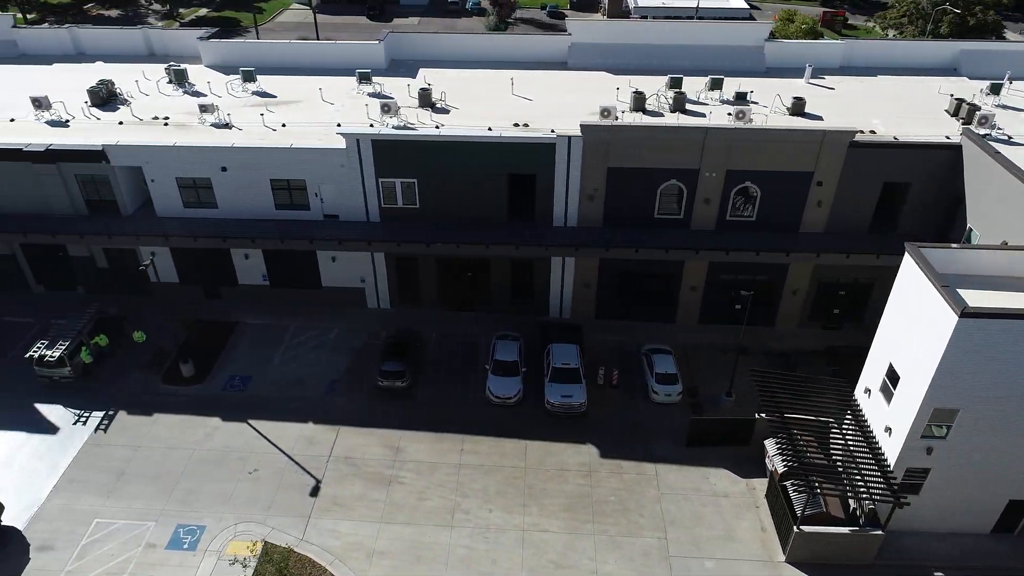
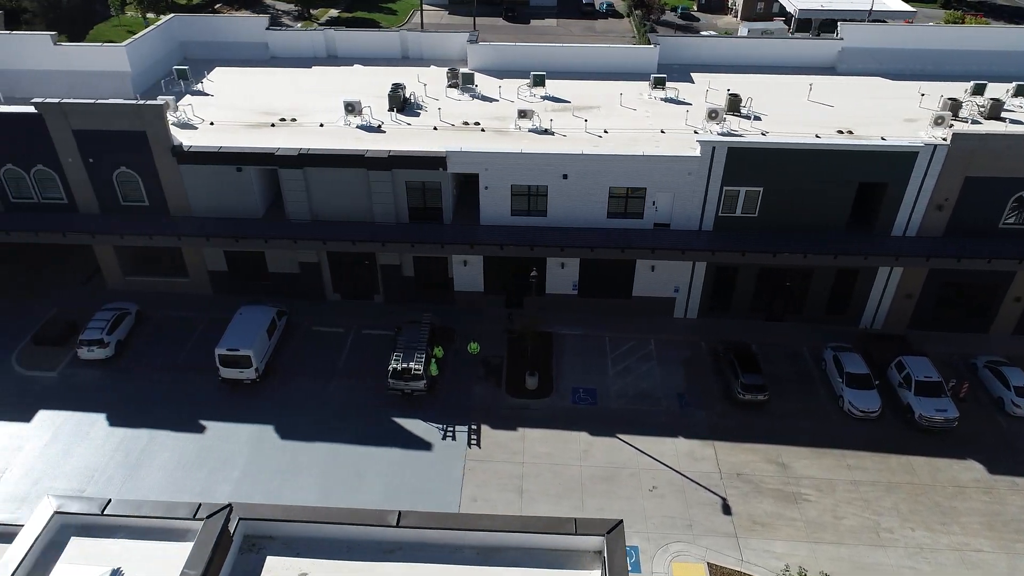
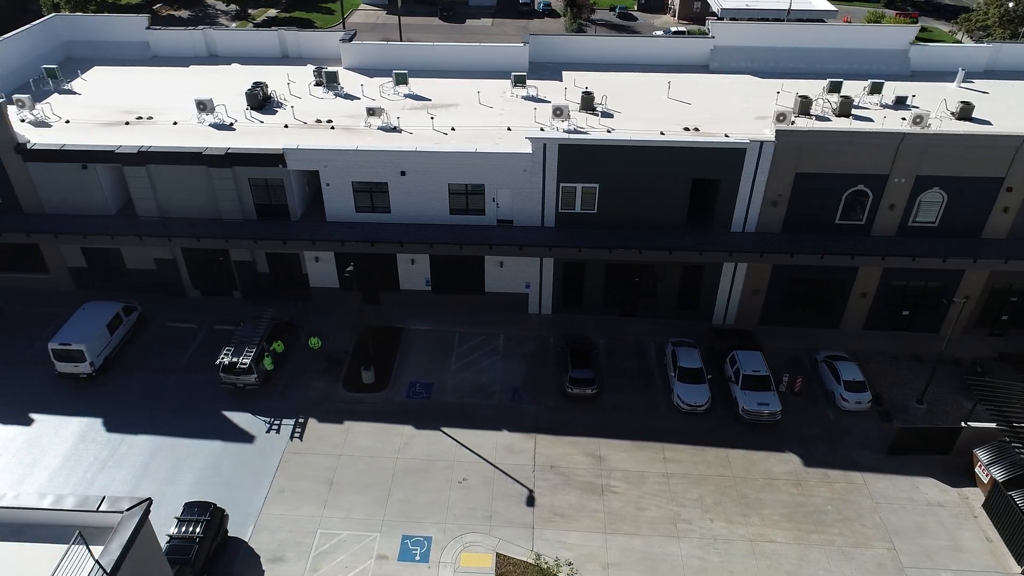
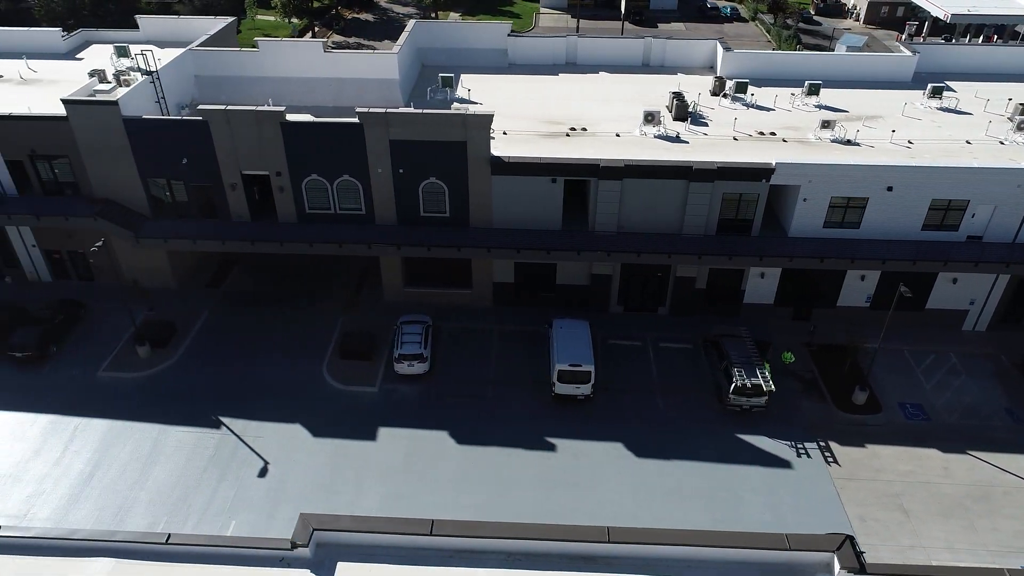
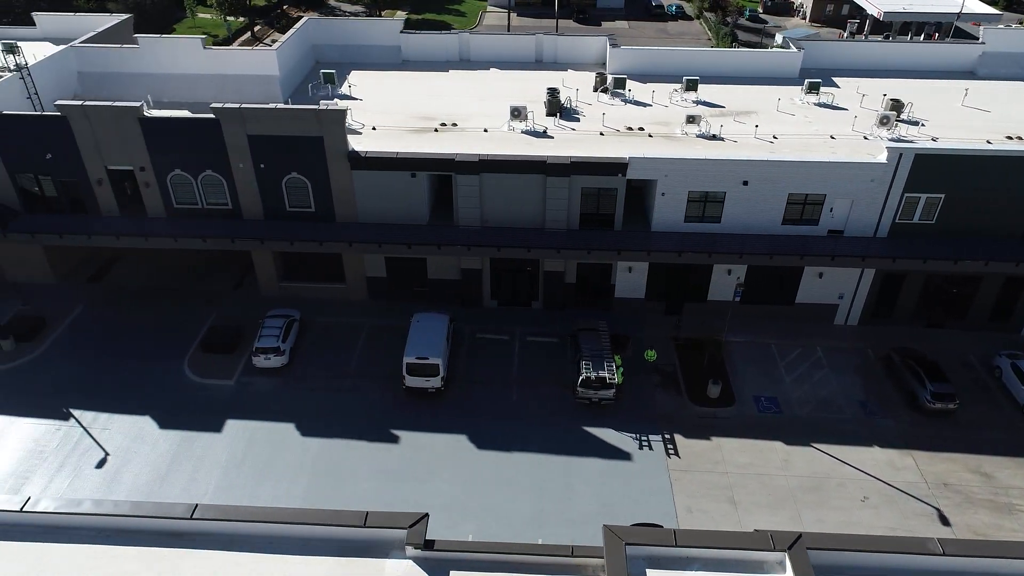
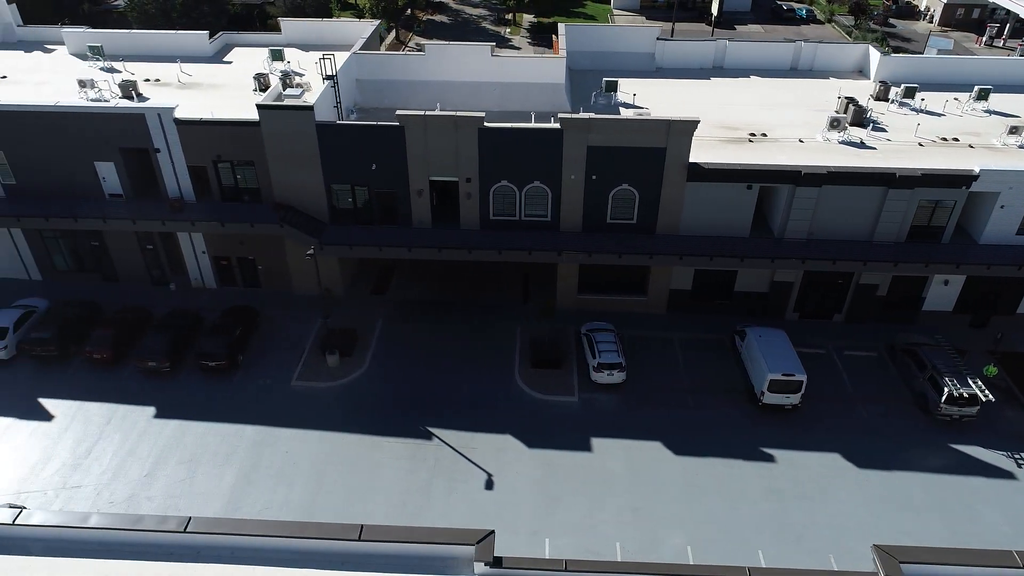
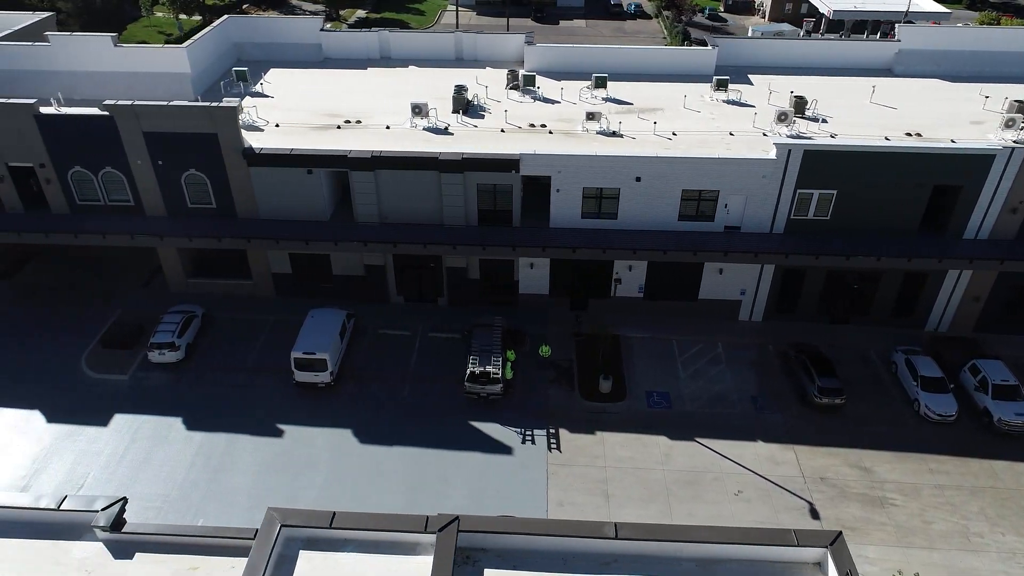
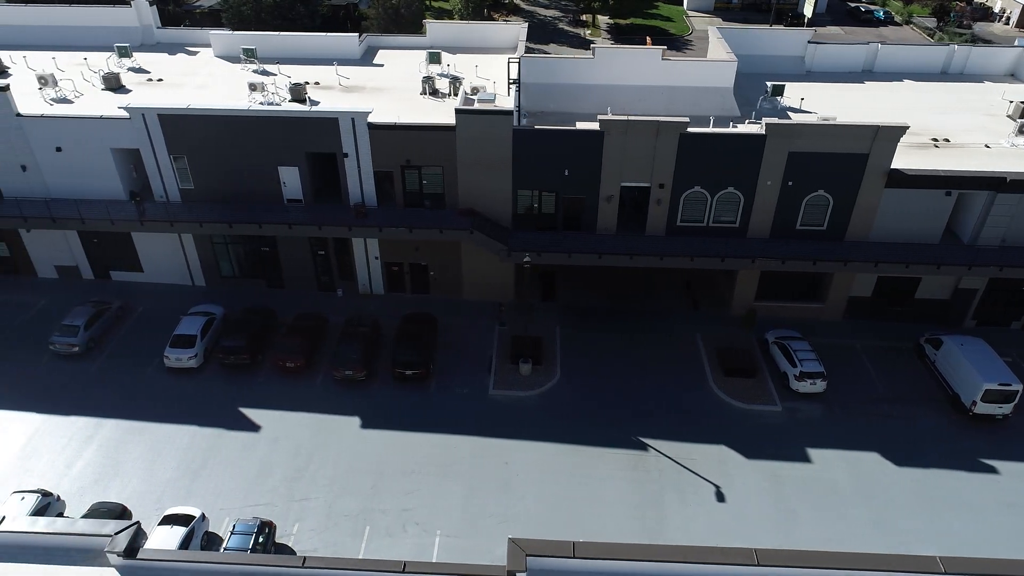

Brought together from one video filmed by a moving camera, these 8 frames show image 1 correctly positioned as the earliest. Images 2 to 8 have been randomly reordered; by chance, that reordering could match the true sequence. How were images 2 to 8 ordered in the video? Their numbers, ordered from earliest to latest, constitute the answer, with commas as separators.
3, 2, 7, 5, 4, 6, 8
